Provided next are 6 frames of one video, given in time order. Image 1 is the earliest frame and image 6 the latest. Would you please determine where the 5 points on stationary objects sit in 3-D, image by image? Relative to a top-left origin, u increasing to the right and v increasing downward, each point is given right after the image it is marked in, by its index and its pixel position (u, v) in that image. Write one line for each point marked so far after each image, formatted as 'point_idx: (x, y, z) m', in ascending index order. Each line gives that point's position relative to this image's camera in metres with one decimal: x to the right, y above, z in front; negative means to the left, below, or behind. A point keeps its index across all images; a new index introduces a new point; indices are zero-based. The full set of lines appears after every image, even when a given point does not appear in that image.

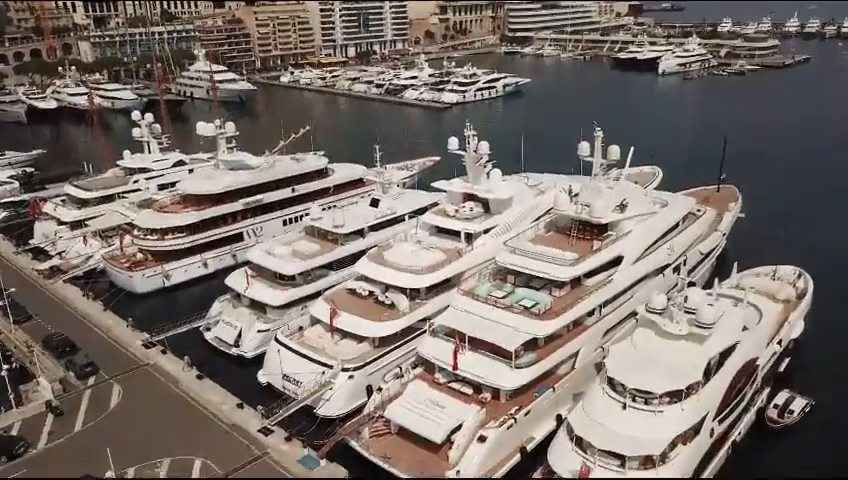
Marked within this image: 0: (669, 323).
0: (+6.0, -2.1, +17.9) m
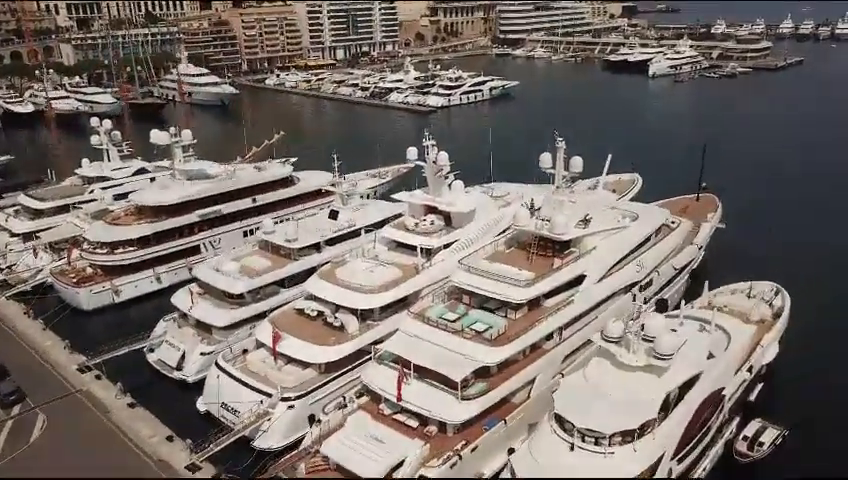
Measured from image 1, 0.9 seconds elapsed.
0: (+4.5, -2.6, +16.5) m
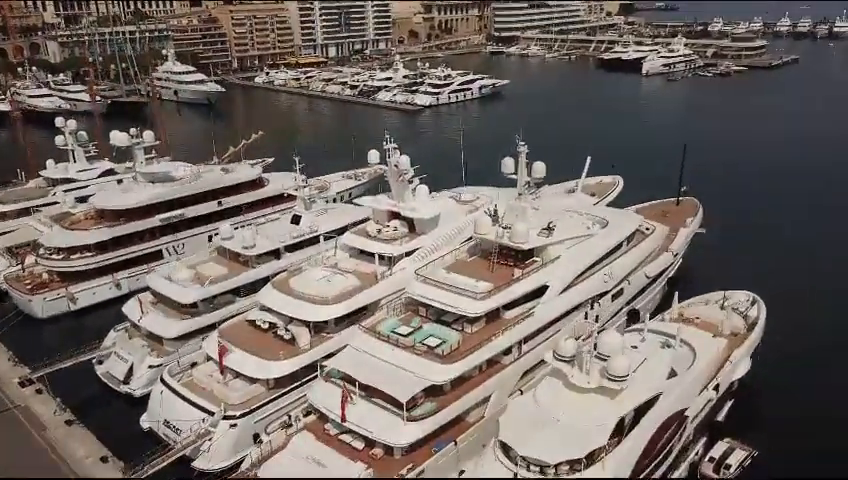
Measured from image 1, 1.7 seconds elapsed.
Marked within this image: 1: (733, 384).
0: (+3.3, -2.8, +15.5) m
1: (+8.2, -3.8, +19.5) m
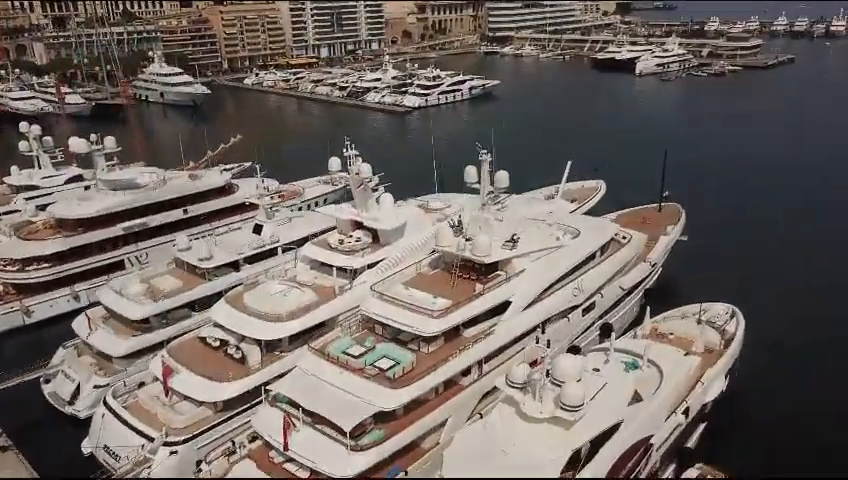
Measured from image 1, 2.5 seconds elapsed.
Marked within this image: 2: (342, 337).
0: (+2.1, -3.2, +14.4) m
1: (+7.1, -4.2, +18.4) m
2: (-2.1, -2.5, +18.8) m
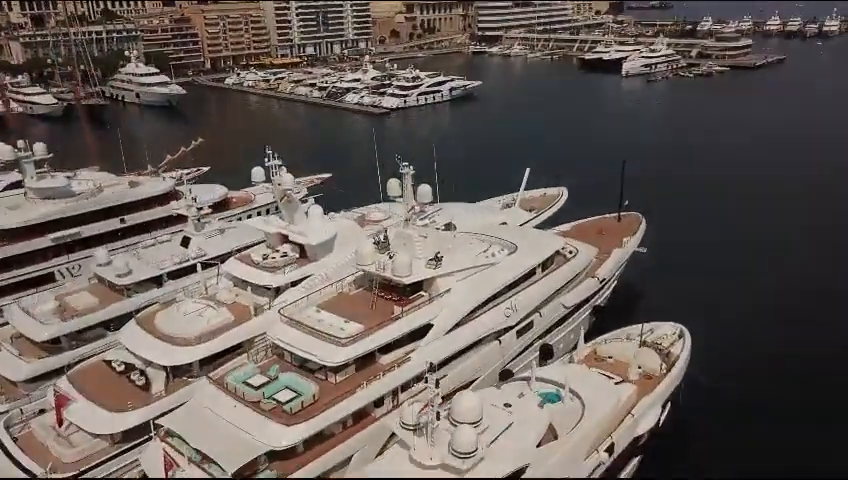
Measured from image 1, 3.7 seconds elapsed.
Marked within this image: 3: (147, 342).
0: (0.0, -3.7, +13.1) m
1: (+5.0, -4.7, +17.1) m
2: (-4.2, -2.9, +17.4) m
3: (-7.3, -2.6, +19.1) m
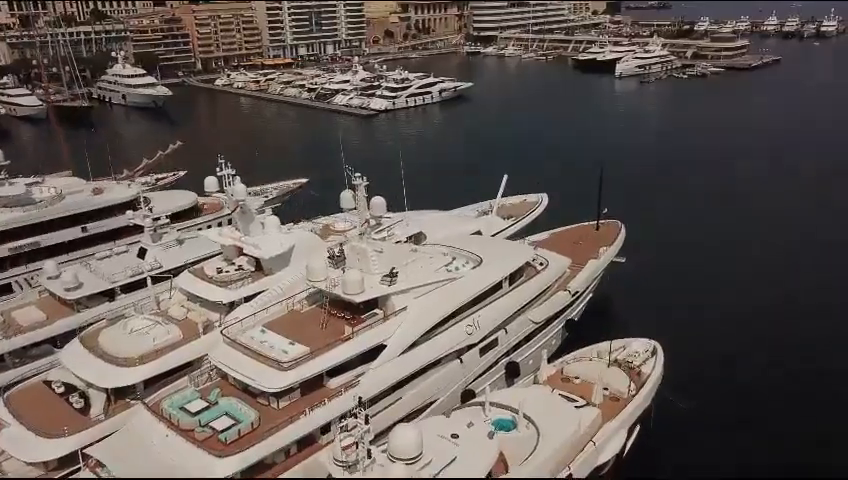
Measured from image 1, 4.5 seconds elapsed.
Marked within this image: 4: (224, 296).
0: (-1.1, -4.0, +12.1) m
1: (+3.9, -5.0, +16.1) m
2: (-5.4, -3.3, +16.5) m
3: (-8.4, -3.0, +18.1) m
4: (-5.4, -1.5, +19.8) m
